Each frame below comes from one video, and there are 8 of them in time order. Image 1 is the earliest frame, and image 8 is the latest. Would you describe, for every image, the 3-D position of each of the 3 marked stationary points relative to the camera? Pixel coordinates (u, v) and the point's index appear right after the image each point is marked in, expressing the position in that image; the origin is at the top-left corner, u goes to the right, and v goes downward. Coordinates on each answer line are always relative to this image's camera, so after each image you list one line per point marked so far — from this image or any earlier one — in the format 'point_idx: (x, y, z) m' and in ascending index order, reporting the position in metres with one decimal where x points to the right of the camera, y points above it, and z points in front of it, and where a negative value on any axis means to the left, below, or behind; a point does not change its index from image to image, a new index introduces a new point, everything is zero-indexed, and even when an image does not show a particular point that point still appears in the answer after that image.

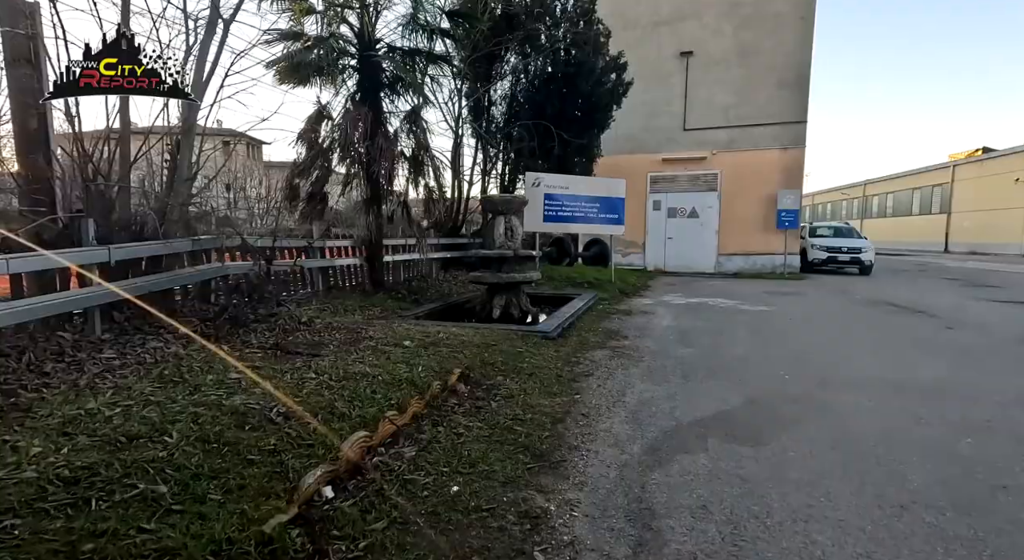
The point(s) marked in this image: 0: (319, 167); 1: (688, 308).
0: (-2.4, +1.4, +6.3) m
1: (+2.5, -0.4, +7.3) m
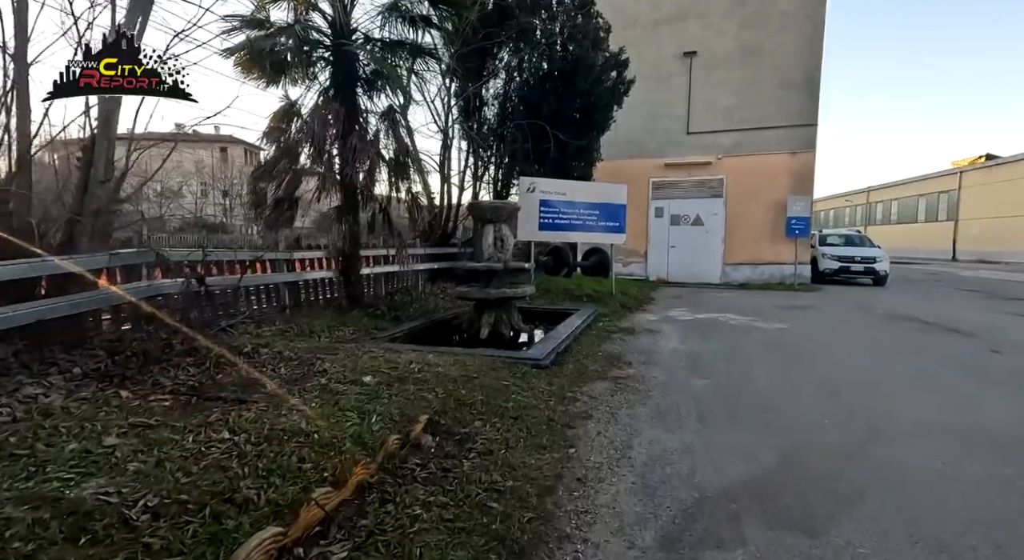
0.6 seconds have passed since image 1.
0: (-2.5, +1.2, +5.7) m
1: (+2.4, -0.6, +6.6) m
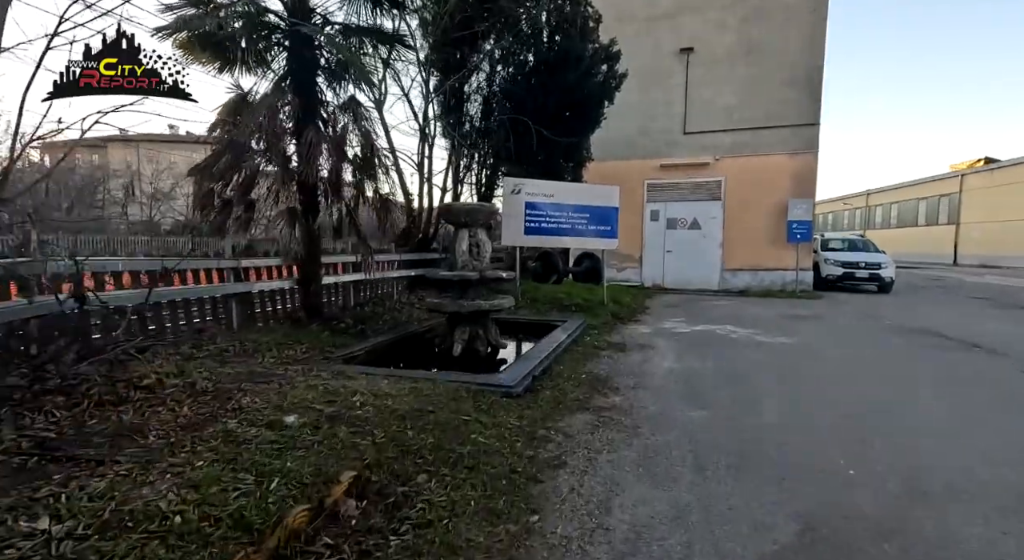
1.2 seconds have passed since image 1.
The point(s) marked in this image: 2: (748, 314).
0: (-2.7, +1.1, +5.1) m
1: (+2.1, -0.7, +6.1) m
2: (+3.8, -0.5, +8.3) m
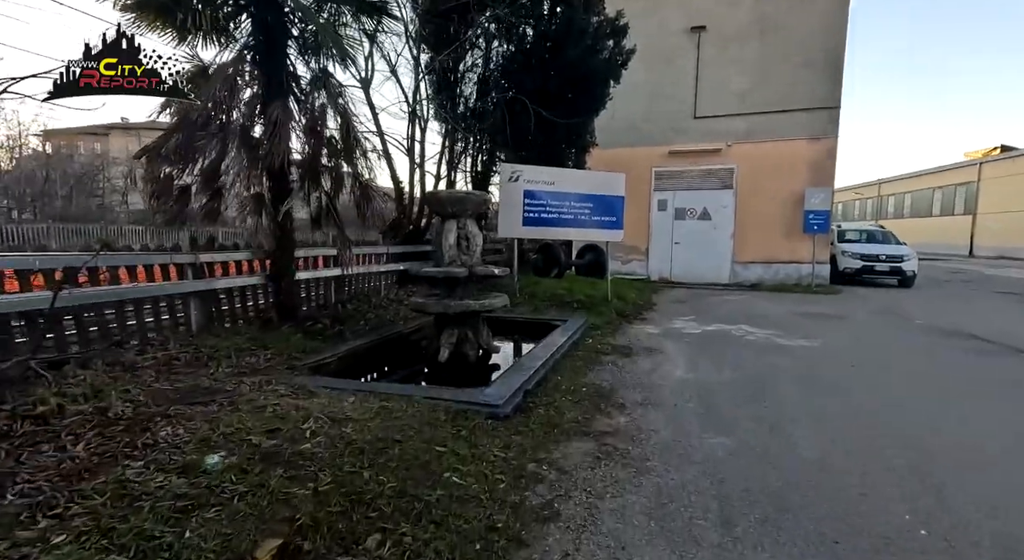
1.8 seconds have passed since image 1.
0: (-2.8, +1.1, +4.5) m
1: (+2.1, -0.7, +5.5) m
2: (+3.8, -0.5, +7.7) m
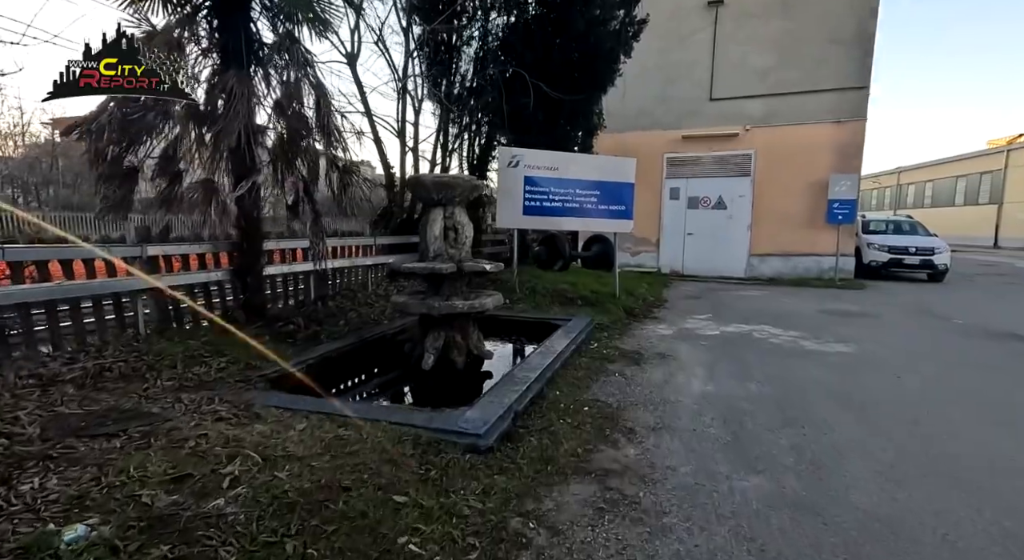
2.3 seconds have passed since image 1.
0: (-2.8, +1.2, +3.9) m
1: (+2.0, -0.6, +4.9) m
2: (+3.8, -0.4, +7.1) m
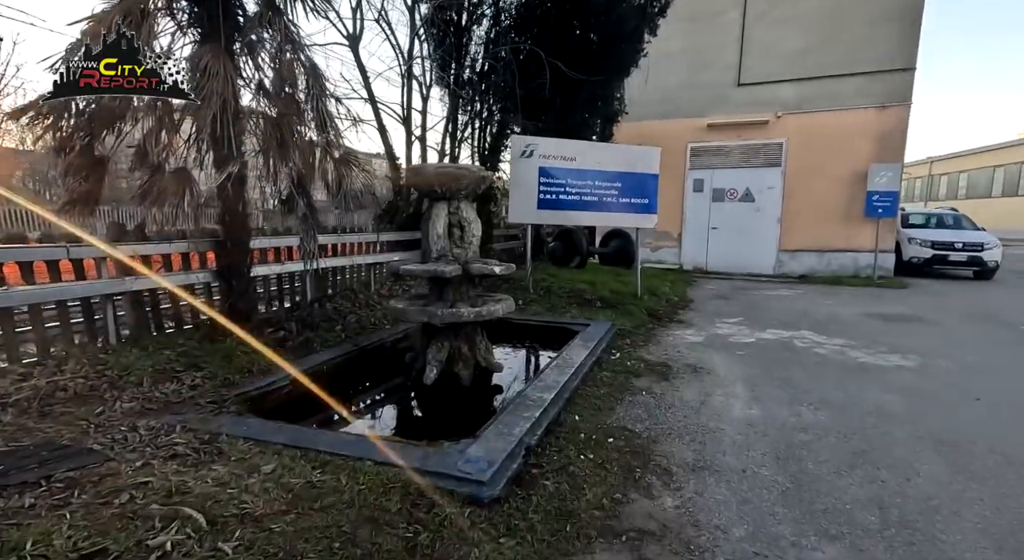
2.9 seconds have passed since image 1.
0: (-2.8, +1.1, +3.5) m
1: (+2.2, -0.7, +4.3) m
2: (+3.9, -0.4, +6.5) m
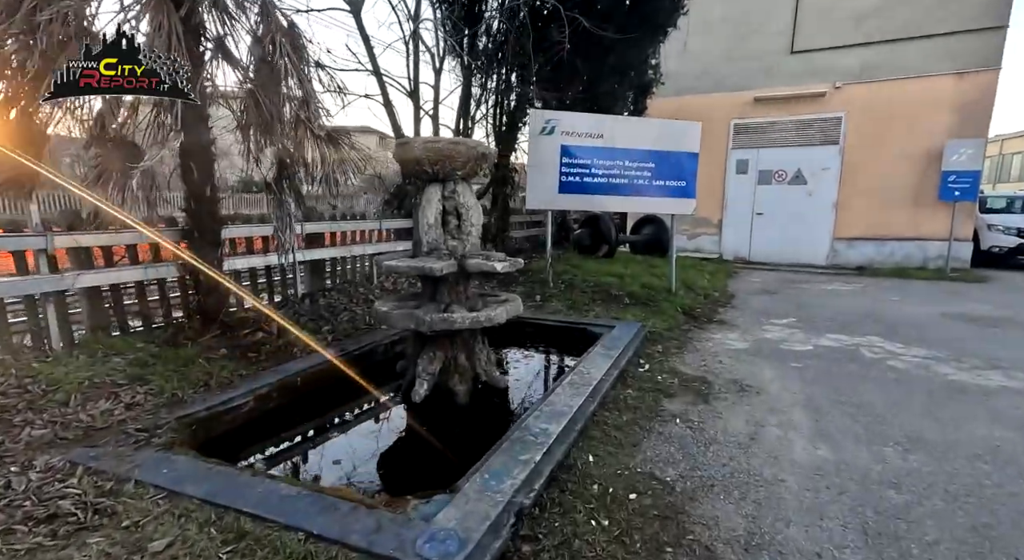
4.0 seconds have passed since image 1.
0: (-2.7, +1.2, +3.0) m
1: (+2.2, -0.7, +3.6) m
2: (+4.1, -0.3, +5.6) m
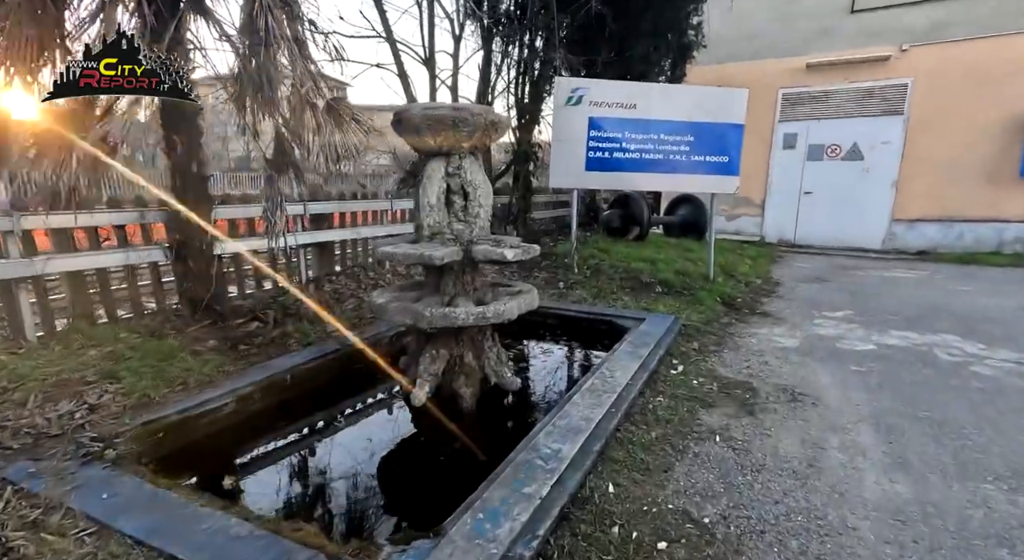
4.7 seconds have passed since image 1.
0: (-2.7, +1.2, +2.7) m
1: (+2.3, -0.6, +3.0) m
2: (+4.3, -0.2, +4.9) m
